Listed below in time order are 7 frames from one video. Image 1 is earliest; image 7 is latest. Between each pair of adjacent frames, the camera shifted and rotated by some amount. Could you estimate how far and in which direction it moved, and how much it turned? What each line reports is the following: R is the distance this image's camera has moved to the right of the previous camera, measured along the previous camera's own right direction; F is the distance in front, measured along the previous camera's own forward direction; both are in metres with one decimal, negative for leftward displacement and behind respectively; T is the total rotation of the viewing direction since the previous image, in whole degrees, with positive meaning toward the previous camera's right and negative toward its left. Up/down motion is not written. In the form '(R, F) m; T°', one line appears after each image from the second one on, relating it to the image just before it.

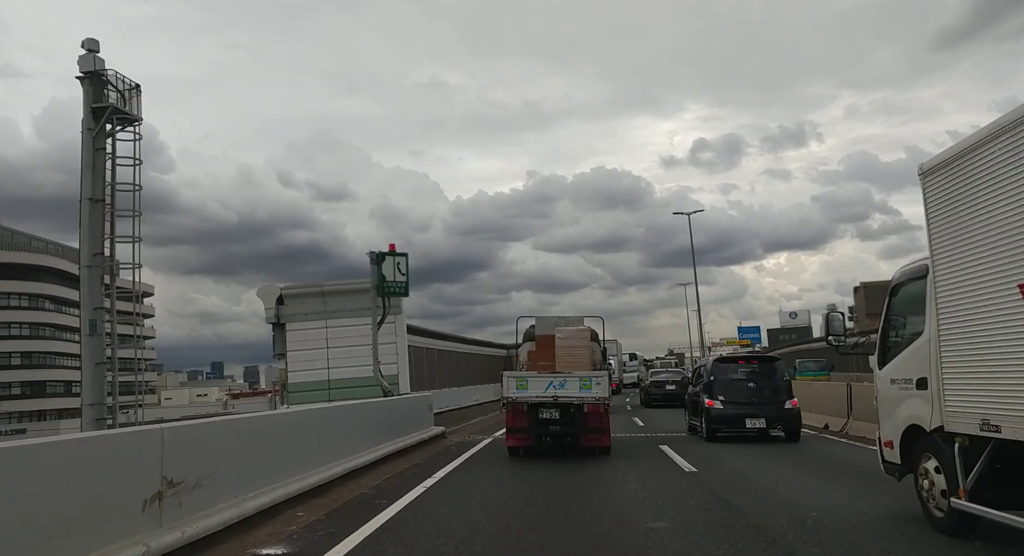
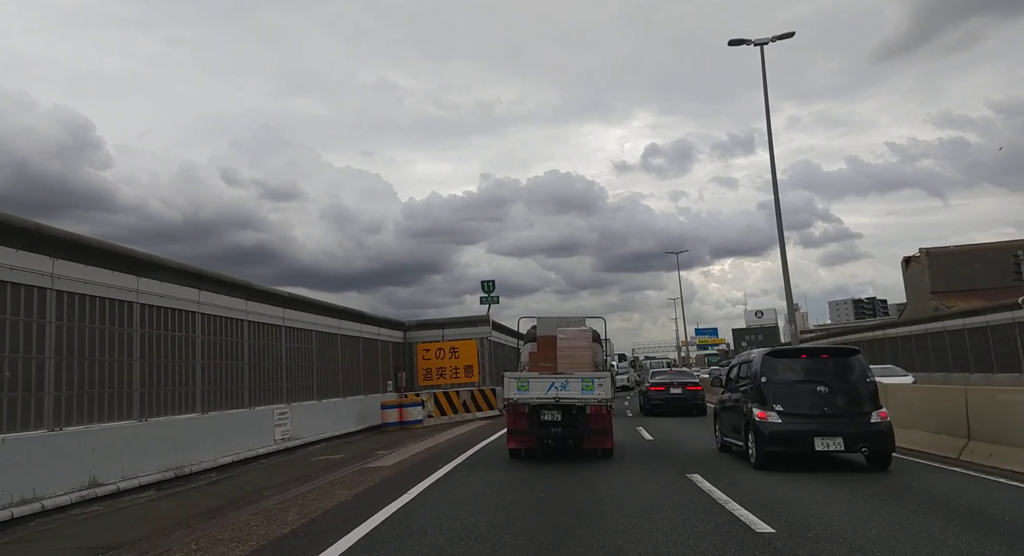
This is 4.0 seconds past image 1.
(-1.6, +1.7) m; +4°
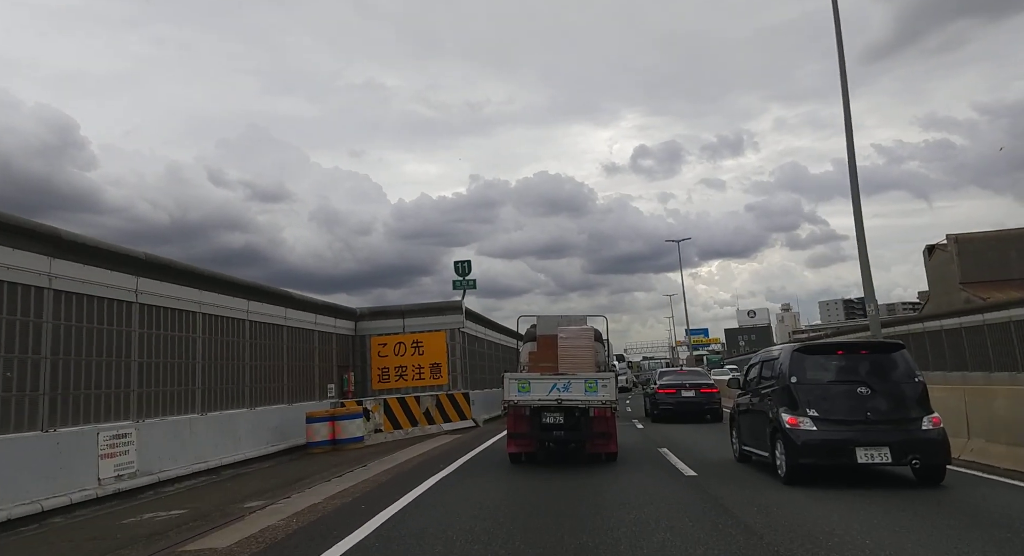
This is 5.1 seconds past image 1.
(-0.4, +0.2) m; +1°
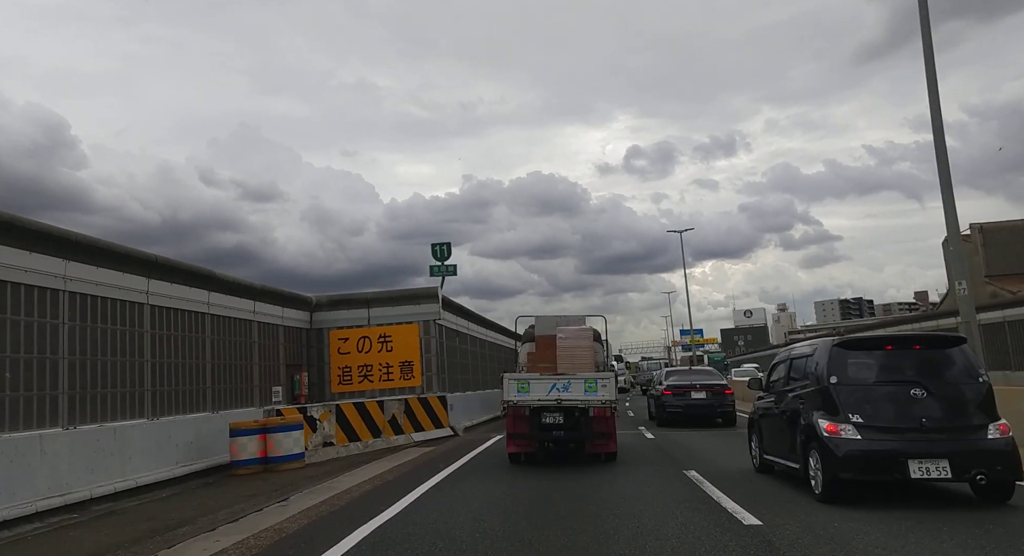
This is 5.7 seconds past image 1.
(-0.1, +0.5) m; +1°
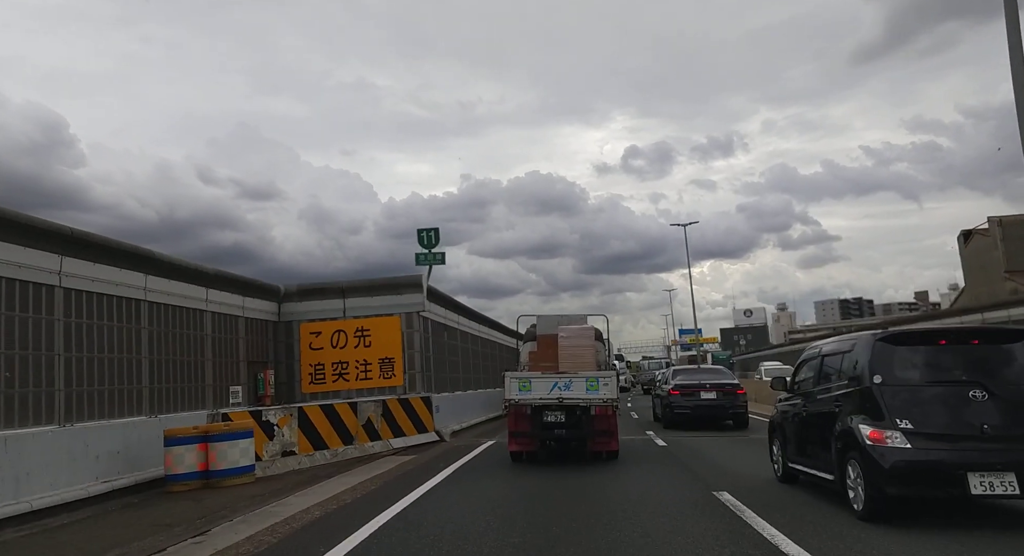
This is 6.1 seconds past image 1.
(-0.1, +0.2) m; 0°
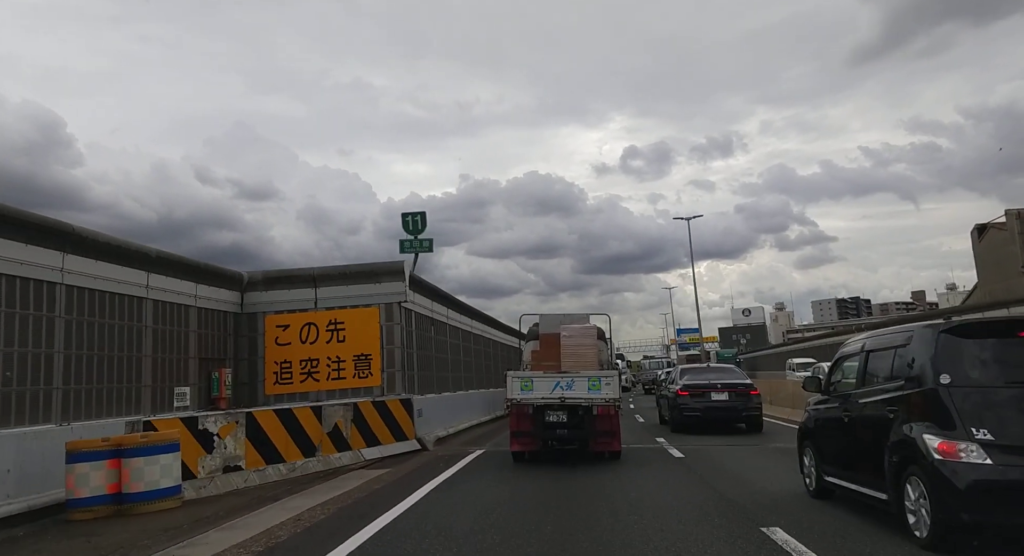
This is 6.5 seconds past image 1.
(-0.2, -0.3) m; 0°
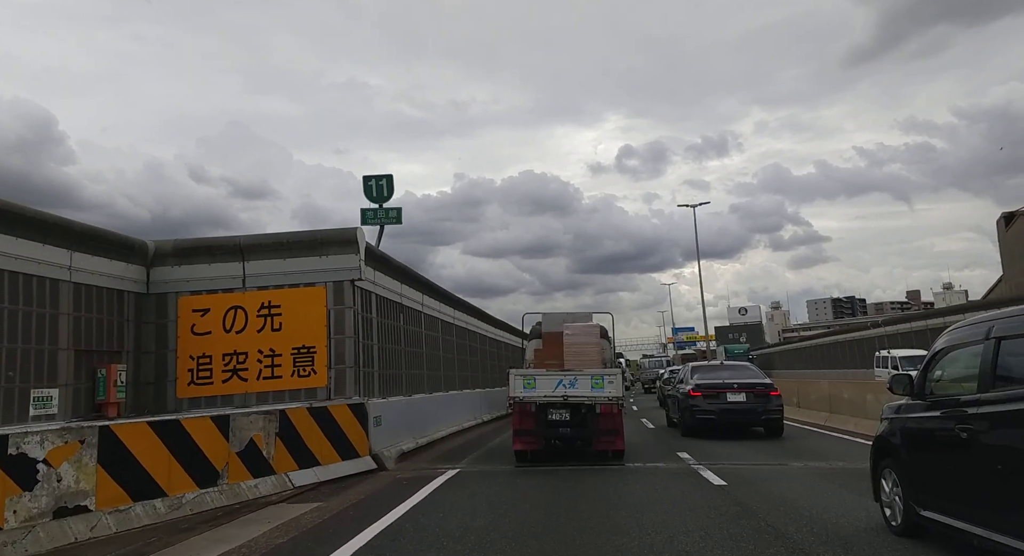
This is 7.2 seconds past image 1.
(-0.3, 0.0) m; 0°
